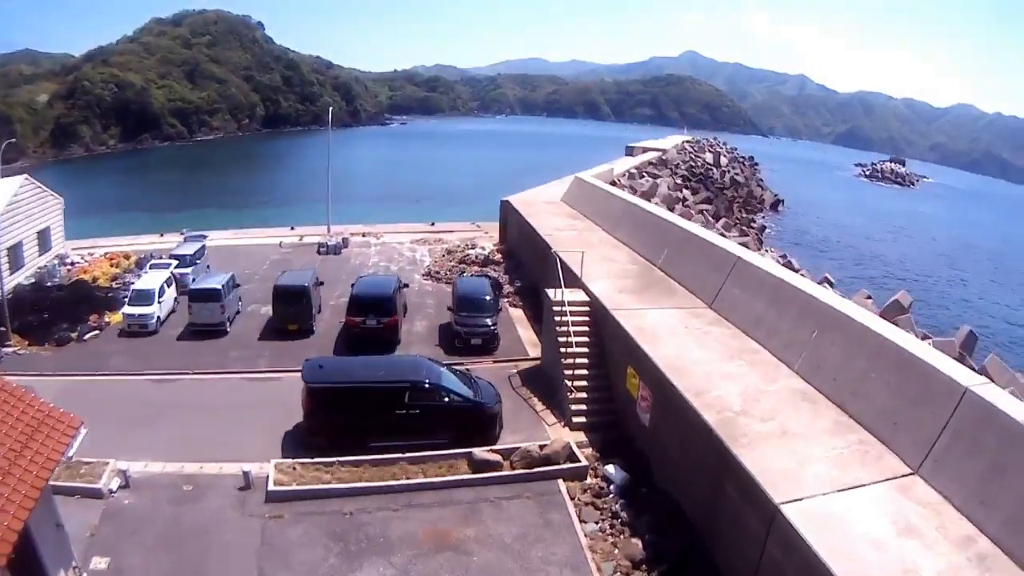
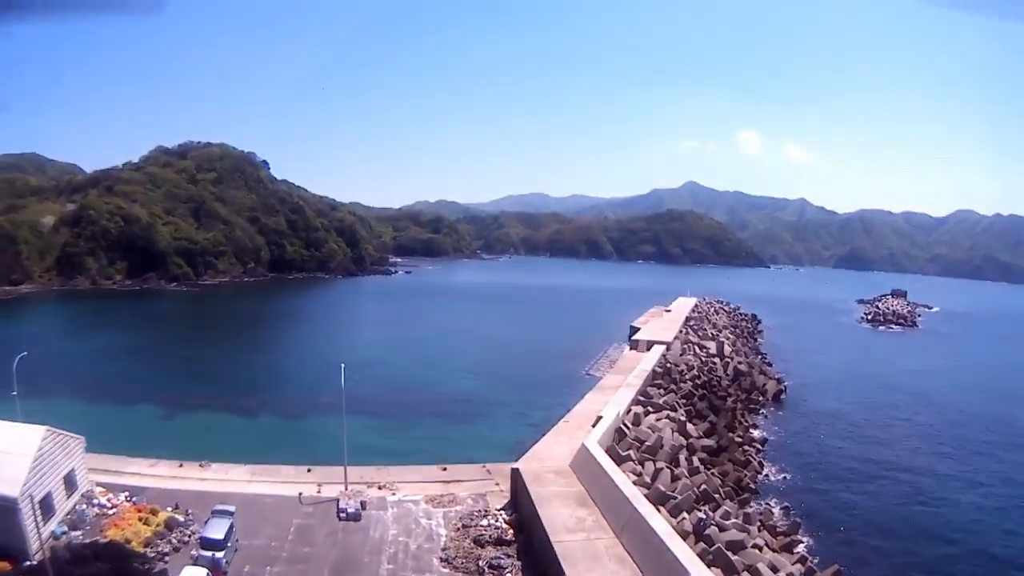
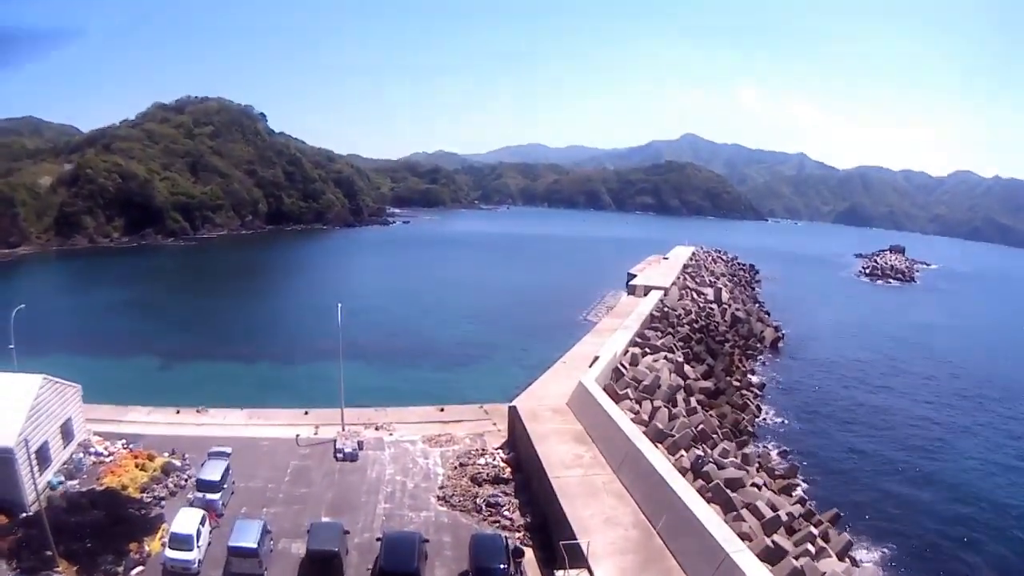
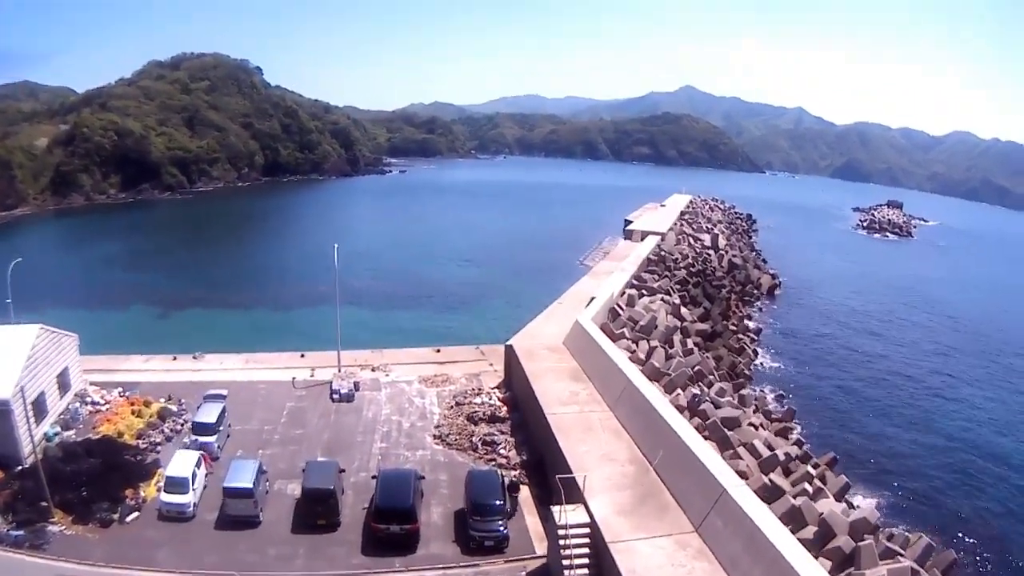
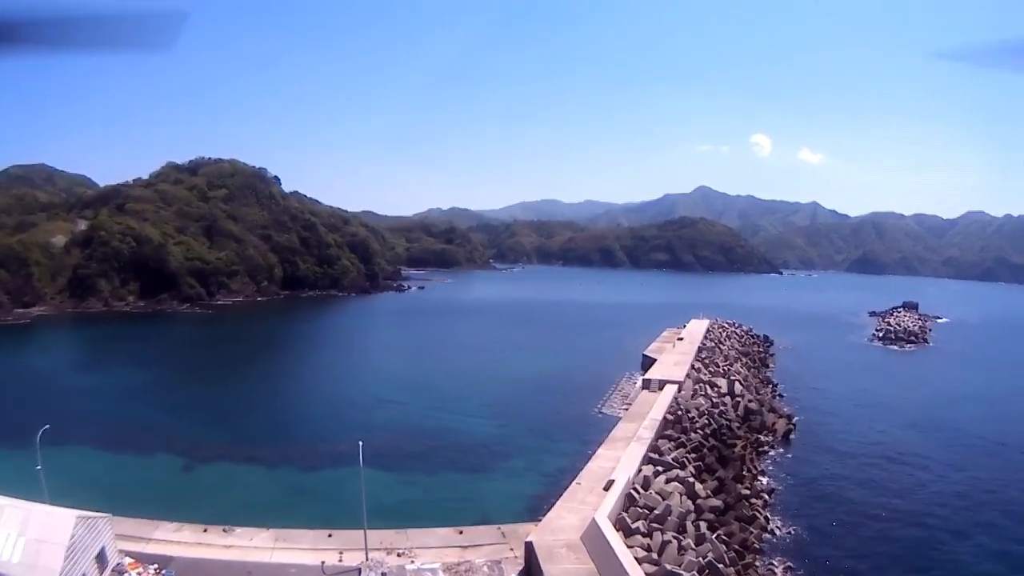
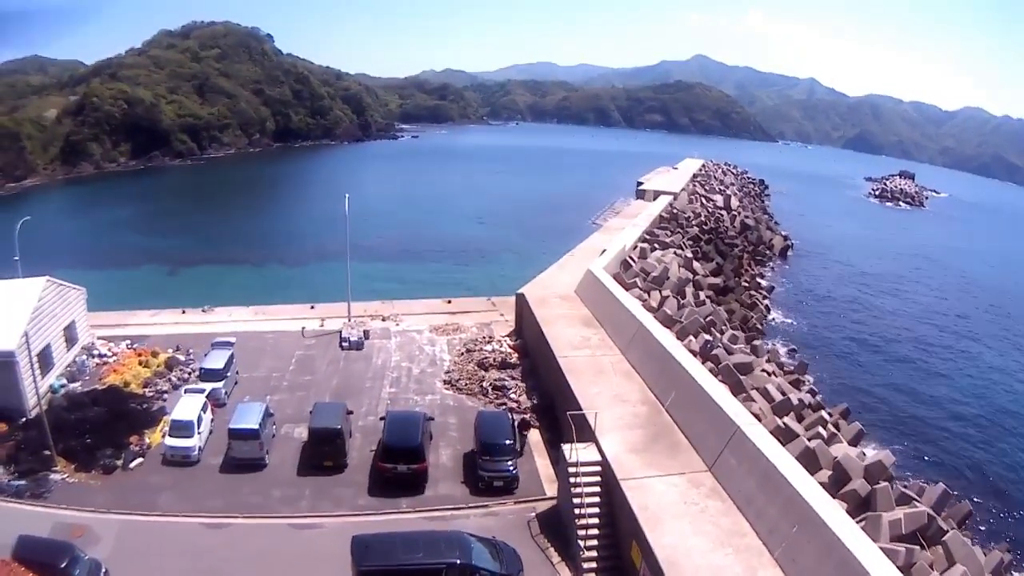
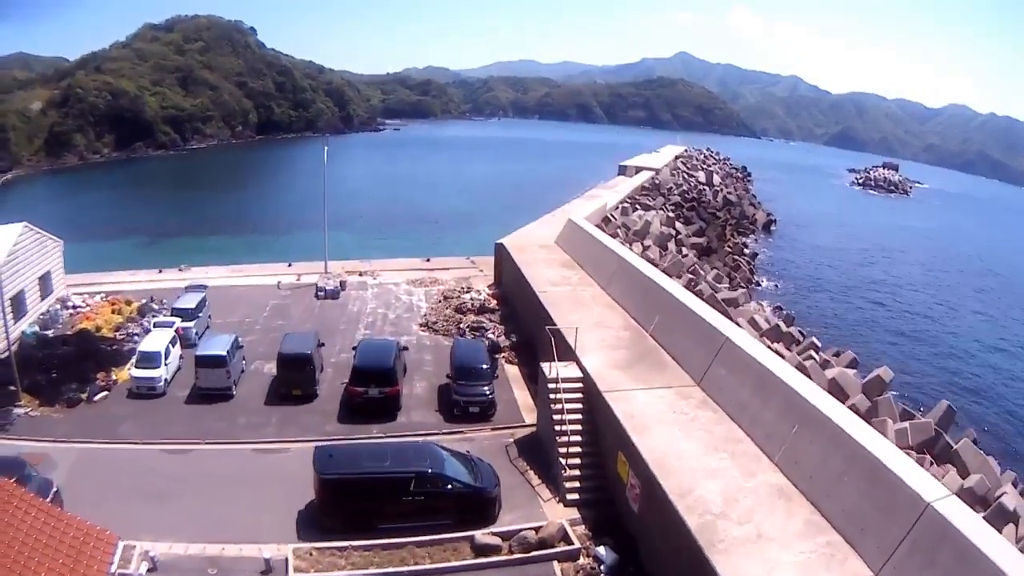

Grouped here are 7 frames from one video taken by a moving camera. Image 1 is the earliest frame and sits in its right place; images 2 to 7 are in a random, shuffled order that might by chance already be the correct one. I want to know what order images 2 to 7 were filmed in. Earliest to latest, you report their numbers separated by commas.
7, 6, 4, 3, 2, 5
